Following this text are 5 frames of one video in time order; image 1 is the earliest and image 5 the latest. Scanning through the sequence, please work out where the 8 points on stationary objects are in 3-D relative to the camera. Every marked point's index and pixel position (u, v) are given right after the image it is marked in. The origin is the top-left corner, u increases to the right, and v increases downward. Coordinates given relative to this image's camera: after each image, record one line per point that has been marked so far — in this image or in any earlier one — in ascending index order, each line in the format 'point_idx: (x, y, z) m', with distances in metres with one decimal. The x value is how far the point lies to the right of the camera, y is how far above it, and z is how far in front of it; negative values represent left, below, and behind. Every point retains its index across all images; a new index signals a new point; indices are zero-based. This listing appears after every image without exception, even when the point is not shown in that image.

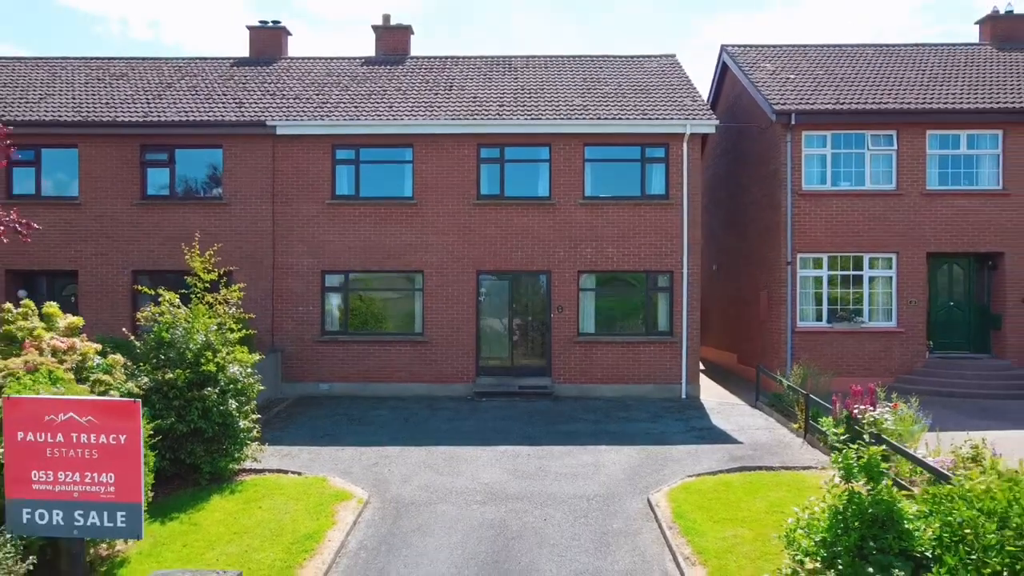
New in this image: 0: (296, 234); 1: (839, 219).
0: (-4.0, +1.0, +16.6) m
1: (+5.9, +1.2, +16.2) m
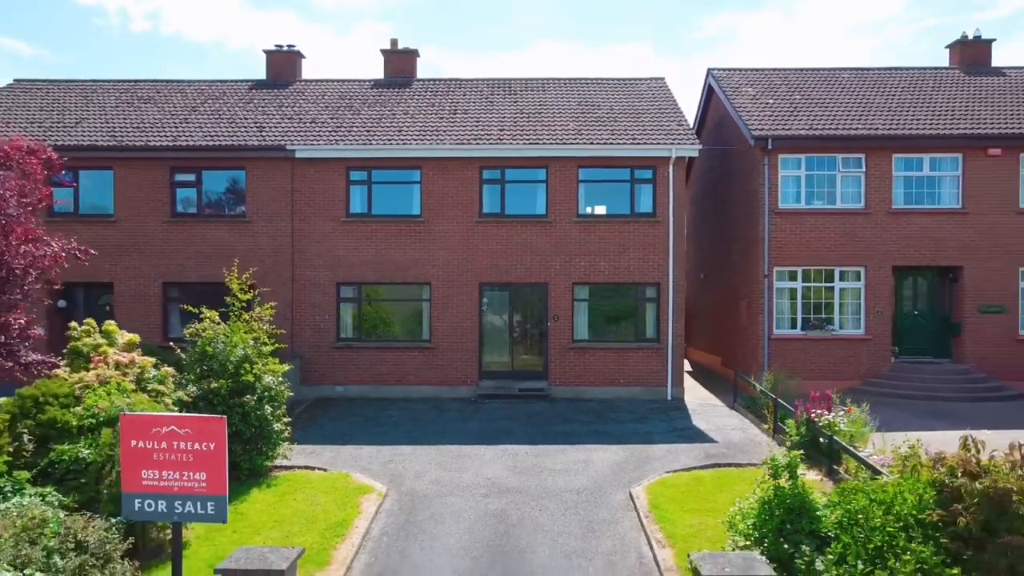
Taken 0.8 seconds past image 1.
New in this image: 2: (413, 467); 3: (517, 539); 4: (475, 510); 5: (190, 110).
0: (-4.0, +0.8, +18.0) m
1: (+5.9, +1.0, +17.6) m
2: (-1.4, -2.5, +12.6) m
3: (+0.1, -2.7, +9.6) m
4: (-0.4, -2.6, +10.6) m
5: (-7.0, +3.9, +19.8) m
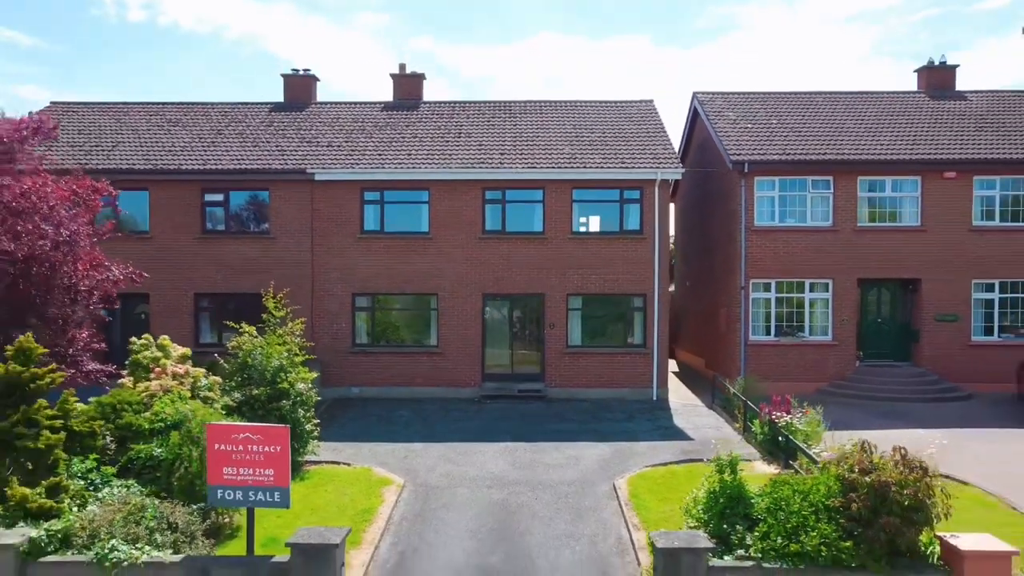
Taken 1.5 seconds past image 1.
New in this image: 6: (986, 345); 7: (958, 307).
0: (-4.0, +0.6, +19.8) m
1: (+5.9, +0.8, +19.4) m
2: (-1.4, -2.8, +14.4) m
3: (+0.1, -3.0, +11.4) m
4: (-0.4, -2.9, +12.4) m
5: (-7.0, +3.7, +21.5) m
6: (+10.0, -1.2, +19.1) m
7: (+9.5, -0.4, +19.2) m
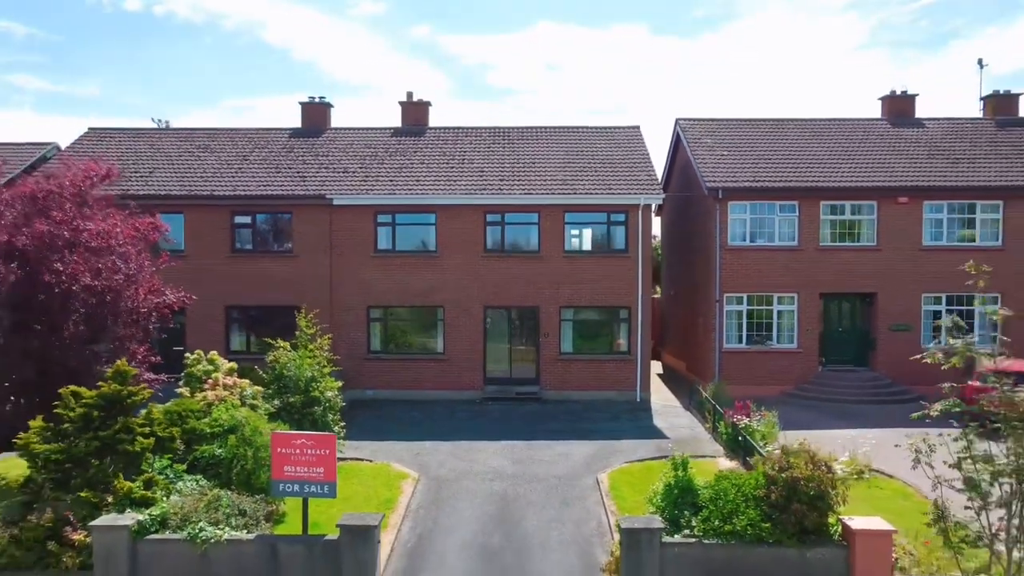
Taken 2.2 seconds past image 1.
0: (-4.0, +0.2, +22.0) m
1: (+5.8, +0.5, +21.6) m
2: (-1.4, -3.1, +16.6) m
3: (0.0, -3.4, +13.6) m
4: (-0.5, -3.3, +14.7) m
5: (-7.1, +3.4, +23.7) m
6: (+10.0, -1.5, +21.4) m
7: (+9.5, -0.7, +21.5) m
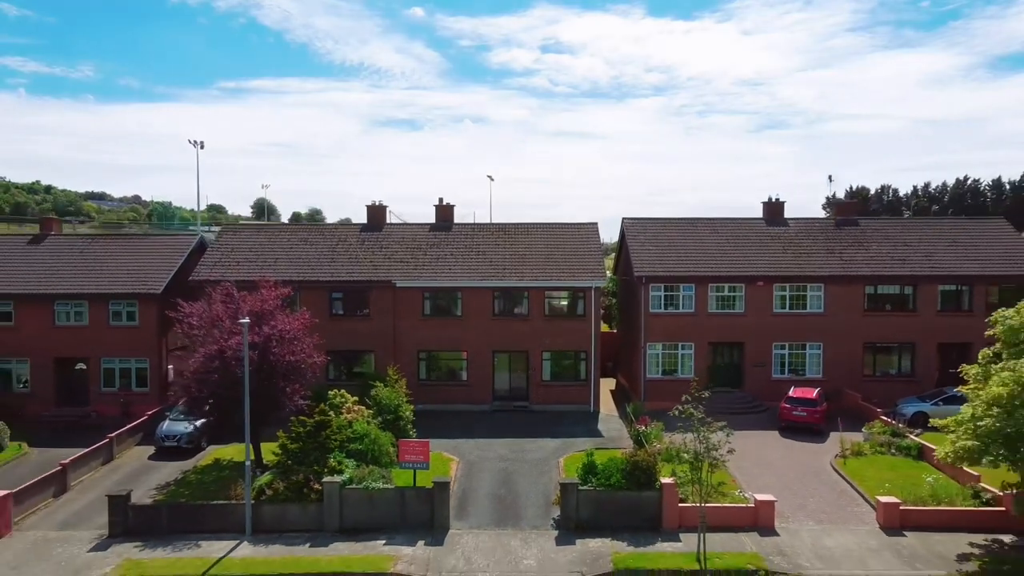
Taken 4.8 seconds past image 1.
0: (-4.1, -1.7, +34.1) m
1: (+5.8, -1.4, +33.7) m
2: (-1.4, -5.1, +28.8) m
3: (0.0, -5.4, +25.8) m
4: (-0.5, -5.3, +26.8) m
5: (-7.1, +1.5, +35.7) m
6: (+9.9, -3.4, +33.5) m
7: (+9.4, -2.6, +33.6) m
